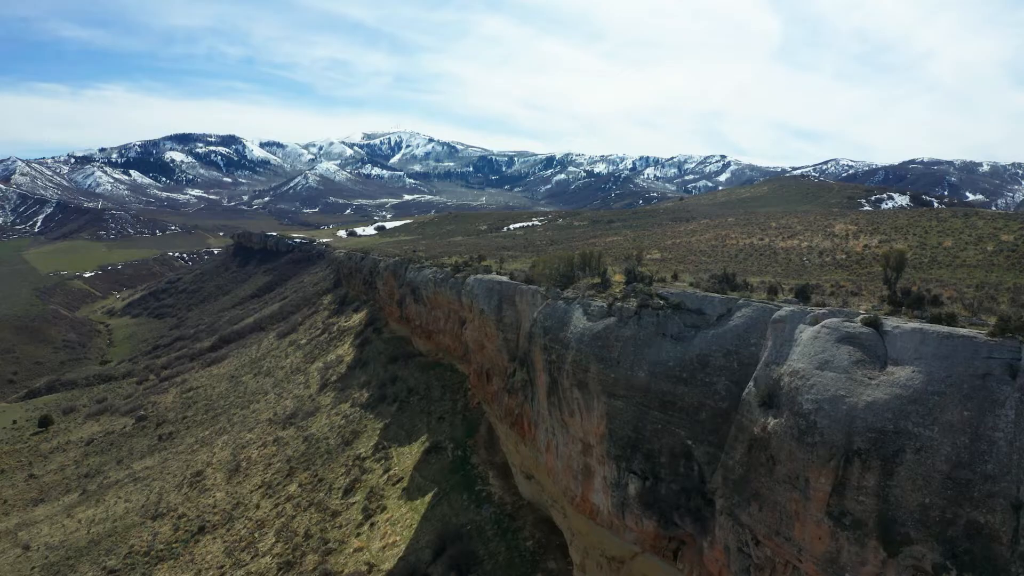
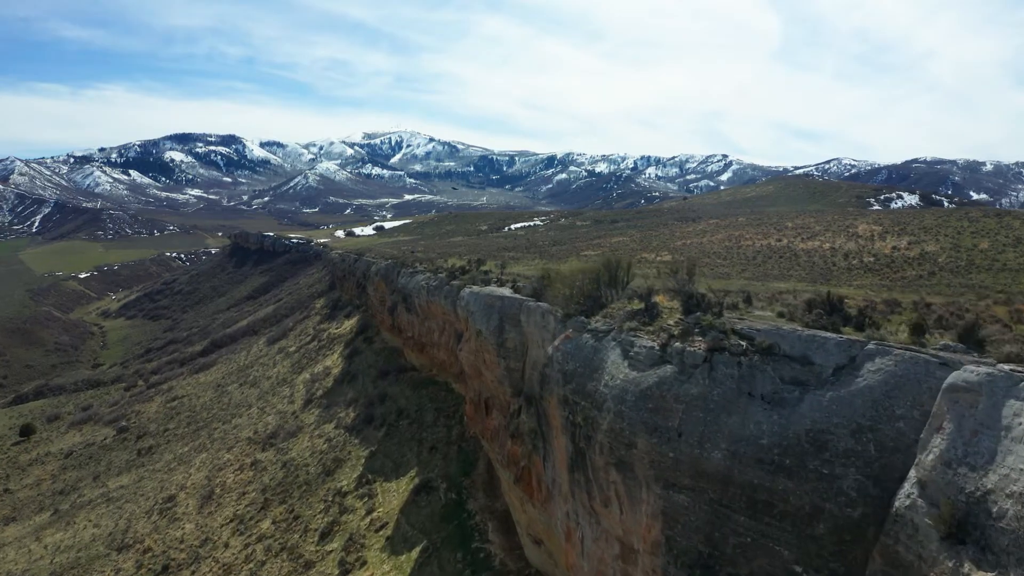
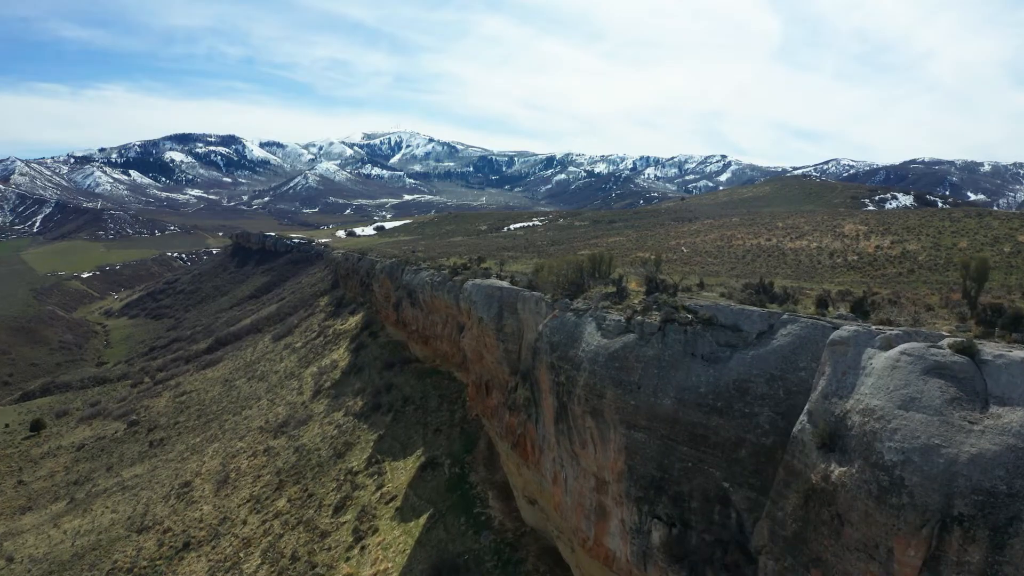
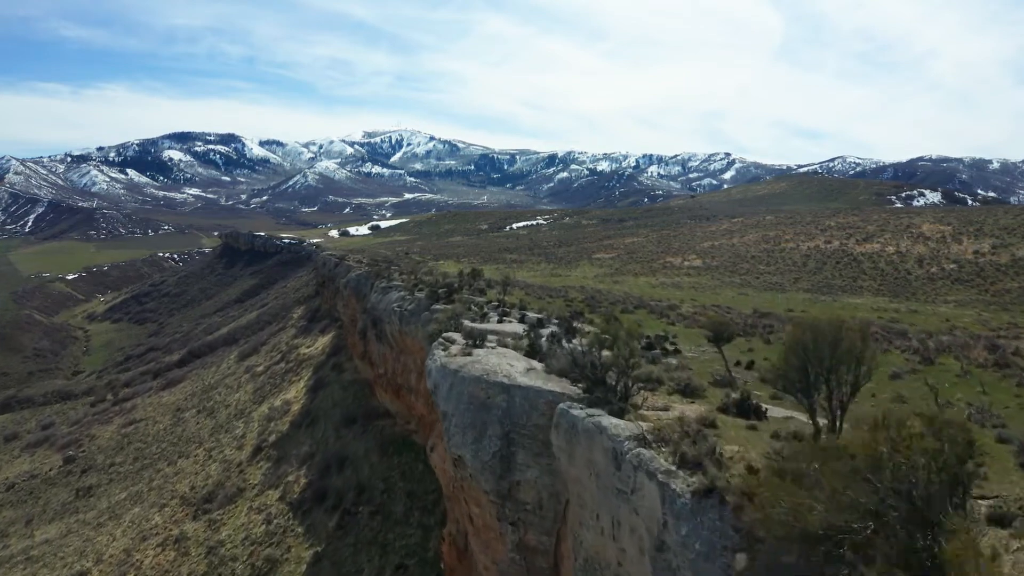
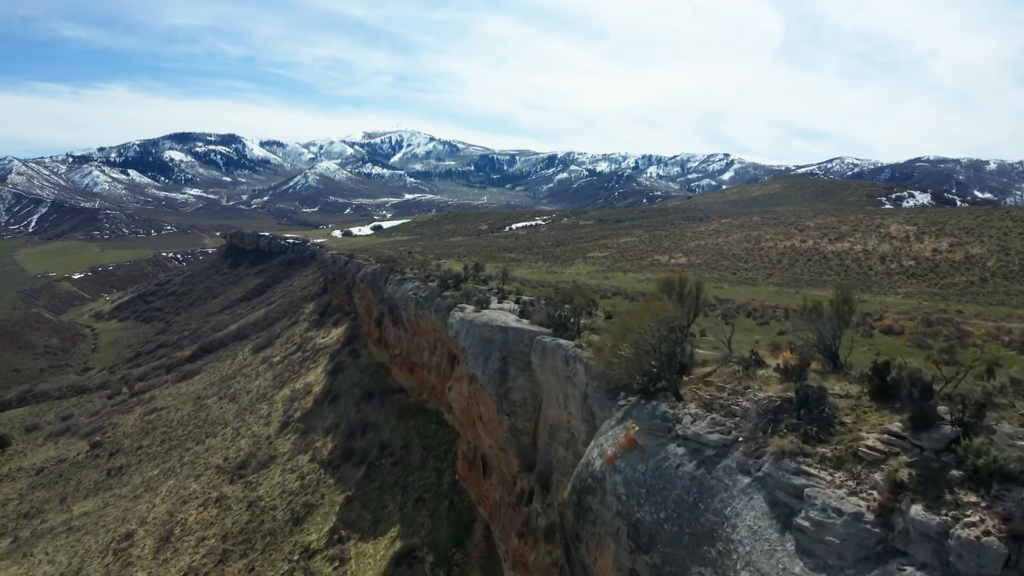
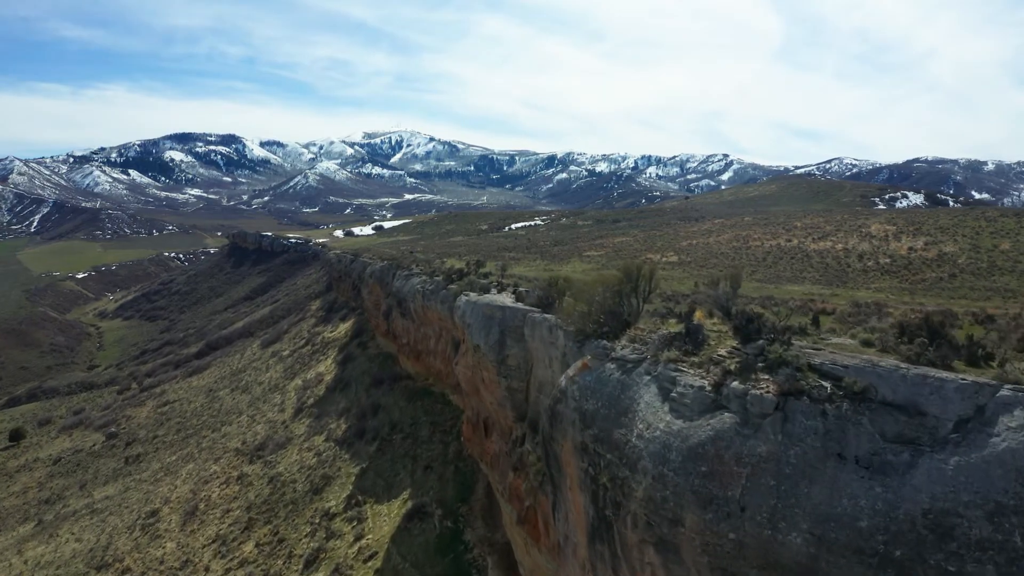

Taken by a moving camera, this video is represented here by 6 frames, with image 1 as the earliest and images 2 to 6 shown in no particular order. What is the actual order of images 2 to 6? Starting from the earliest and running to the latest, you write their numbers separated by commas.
3, 2, 6, 5, 4
